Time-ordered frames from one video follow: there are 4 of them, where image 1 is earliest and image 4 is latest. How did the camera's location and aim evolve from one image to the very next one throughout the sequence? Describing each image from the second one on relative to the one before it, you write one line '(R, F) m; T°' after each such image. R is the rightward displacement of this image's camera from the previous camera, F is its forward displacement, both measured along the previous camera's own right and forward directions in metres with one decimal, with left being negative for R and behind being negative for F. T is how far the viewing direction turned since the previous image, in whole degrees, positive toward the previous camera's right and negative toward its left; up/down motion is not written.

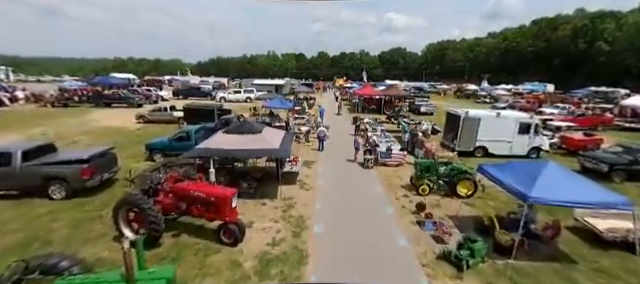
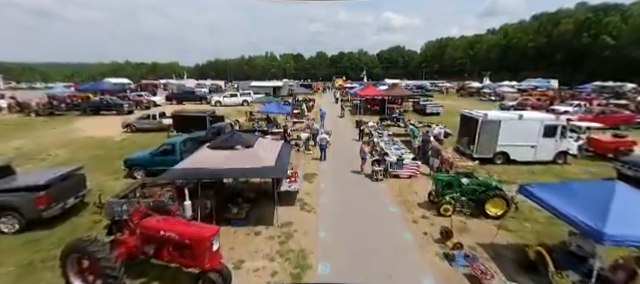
(-0.1, +1.5) m; 0°
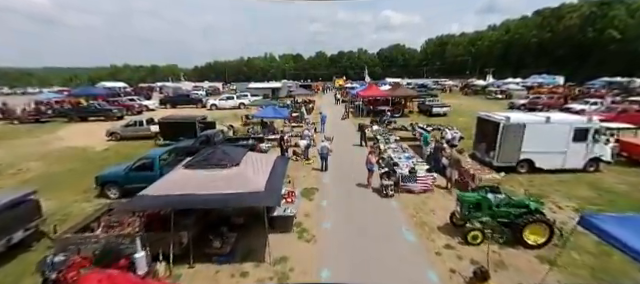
(0.0, +1.4) m; 0°
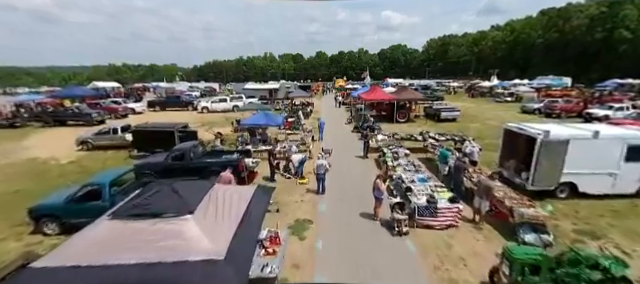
(+0.2, +2.0) m; 0°
